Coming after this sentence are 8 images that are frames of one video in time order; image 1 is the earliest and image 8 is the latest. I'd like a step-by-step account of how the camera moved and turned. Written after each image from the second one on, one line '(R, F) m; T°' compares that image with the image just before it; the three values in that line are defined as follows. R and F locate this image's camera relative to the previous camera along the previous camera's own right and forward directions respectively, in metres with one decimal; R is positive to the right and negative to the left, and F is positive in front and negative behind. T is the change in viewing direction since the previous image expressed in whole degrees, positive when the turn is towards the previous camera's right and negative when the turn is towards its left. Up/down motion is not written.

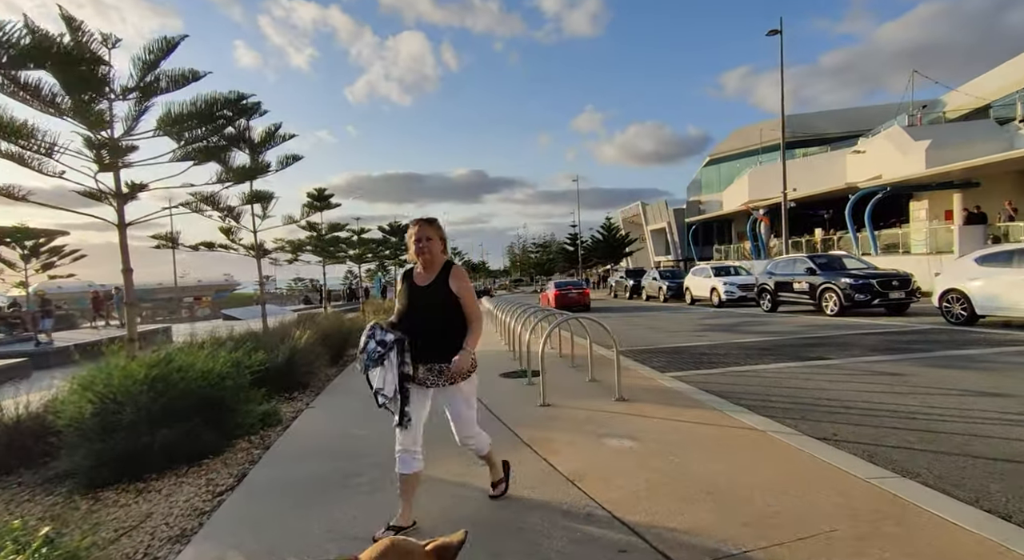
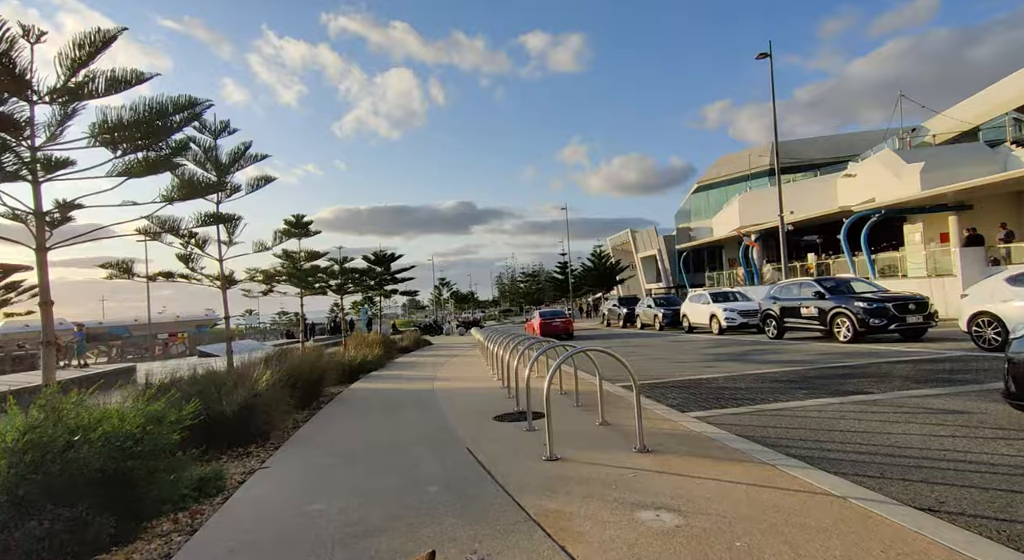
(-0.1, +1.0) m; +1°
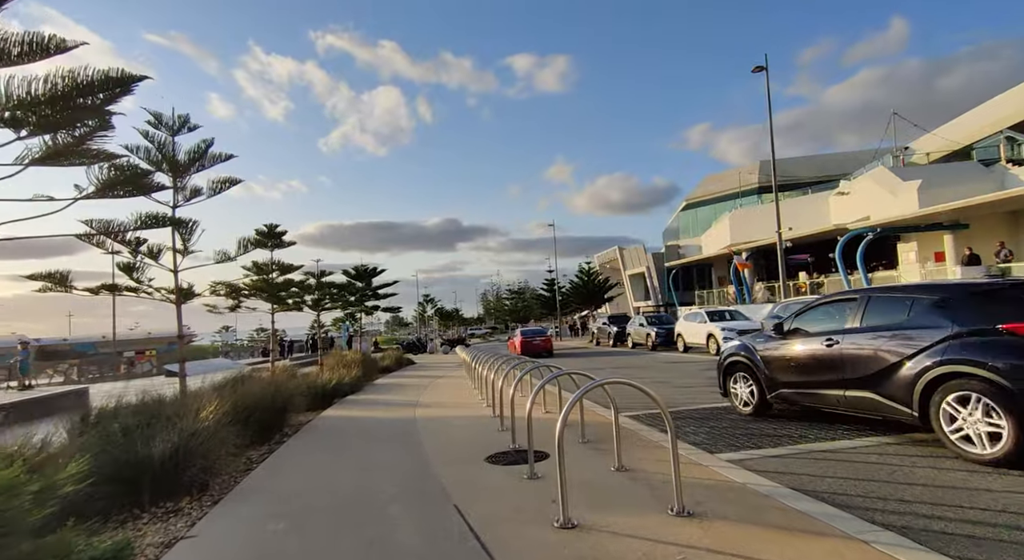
(-0.1, +1.1) m; +2°
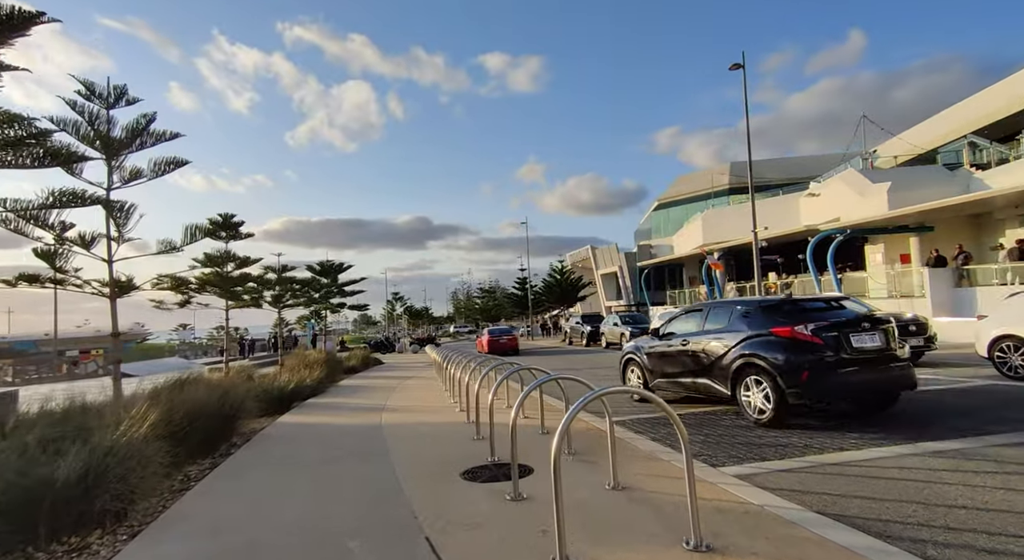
(-0.1, +0.7) m; +3°
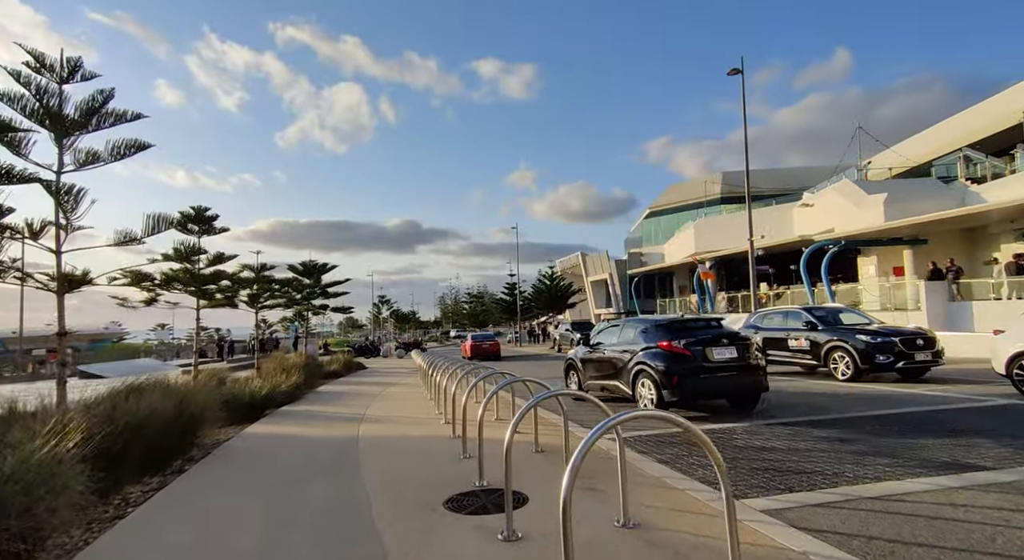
(-0.1, +0.7) m; +1°
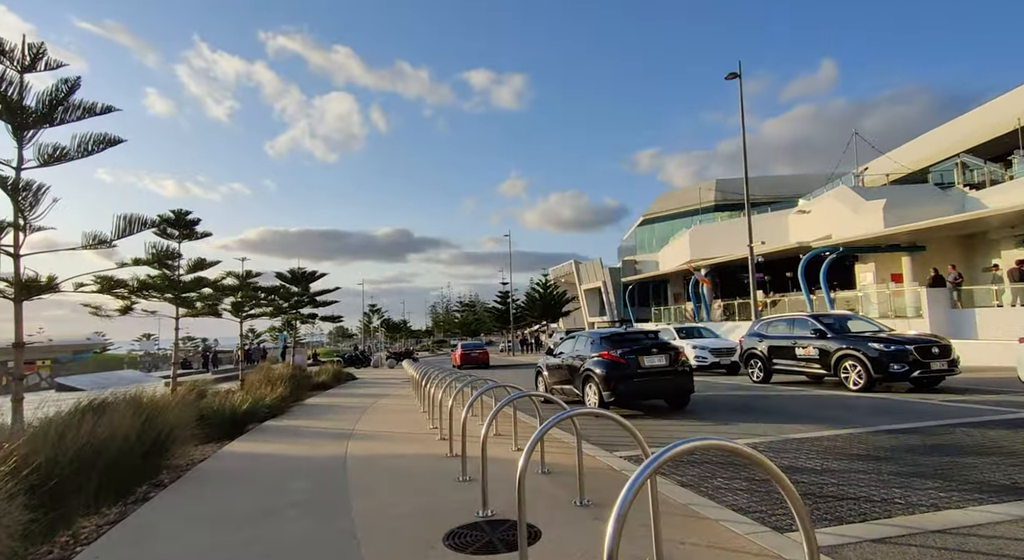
(-0.1, +0.6) m; +1°
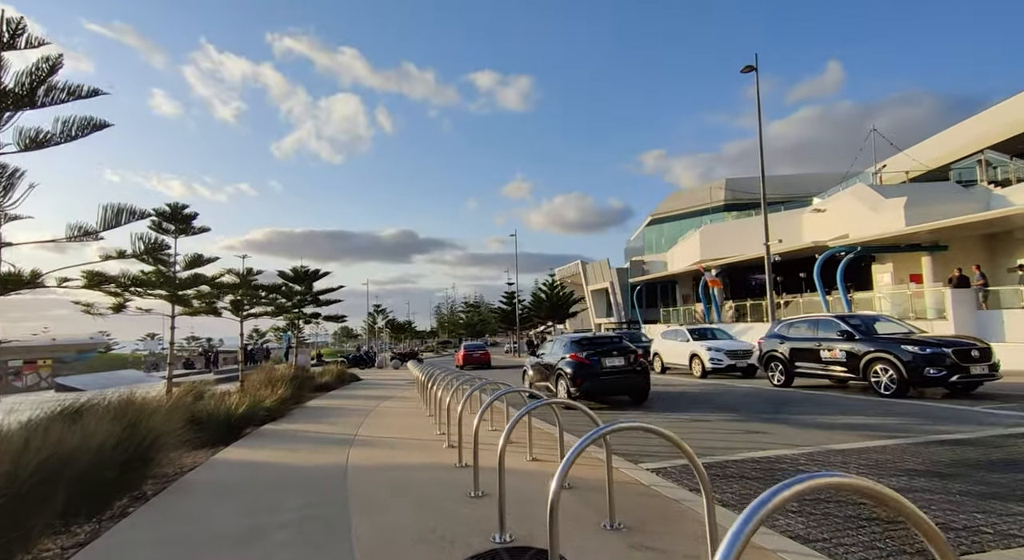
(-0.1, +0.6) m; 0°
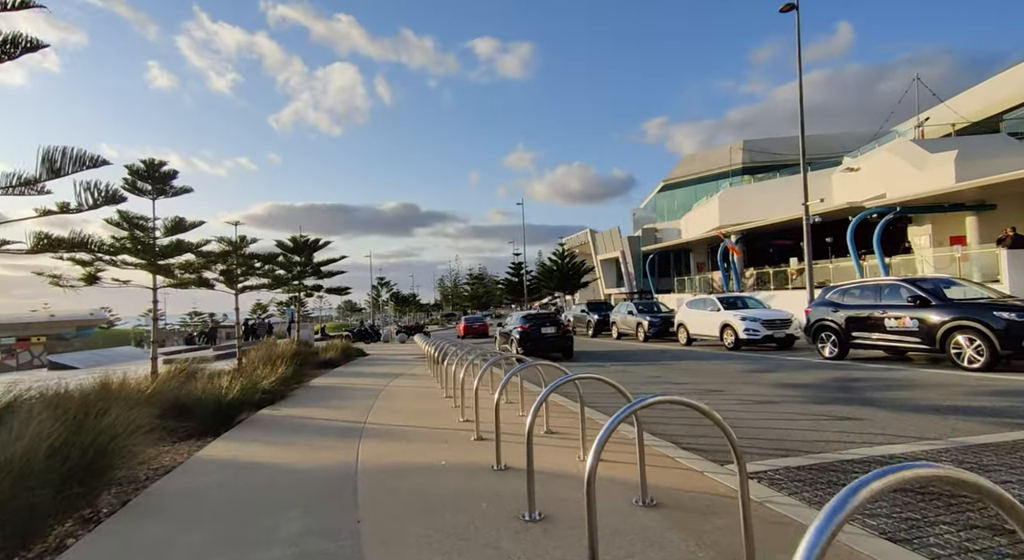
(-0.5, +1.5) m; 0°
